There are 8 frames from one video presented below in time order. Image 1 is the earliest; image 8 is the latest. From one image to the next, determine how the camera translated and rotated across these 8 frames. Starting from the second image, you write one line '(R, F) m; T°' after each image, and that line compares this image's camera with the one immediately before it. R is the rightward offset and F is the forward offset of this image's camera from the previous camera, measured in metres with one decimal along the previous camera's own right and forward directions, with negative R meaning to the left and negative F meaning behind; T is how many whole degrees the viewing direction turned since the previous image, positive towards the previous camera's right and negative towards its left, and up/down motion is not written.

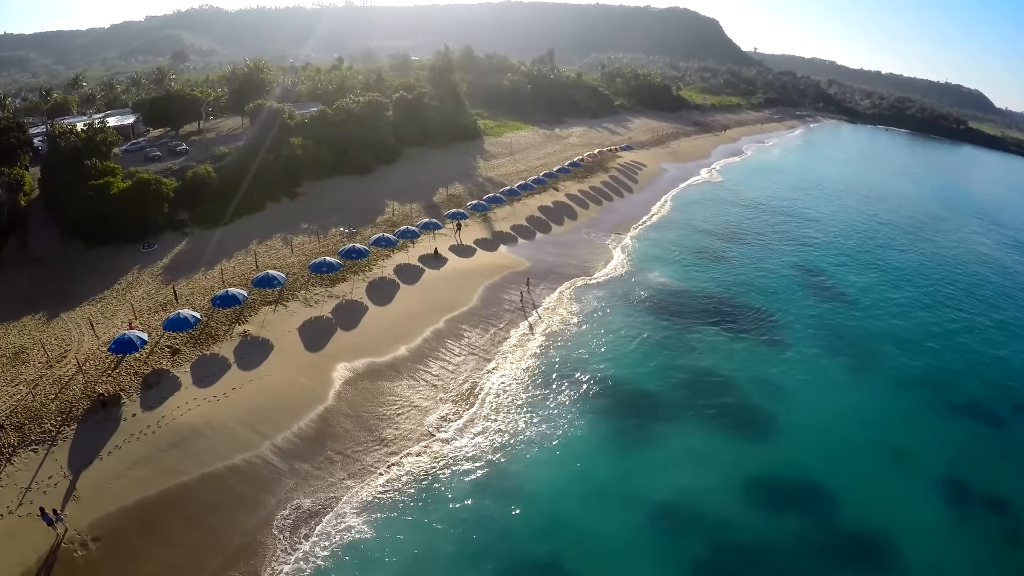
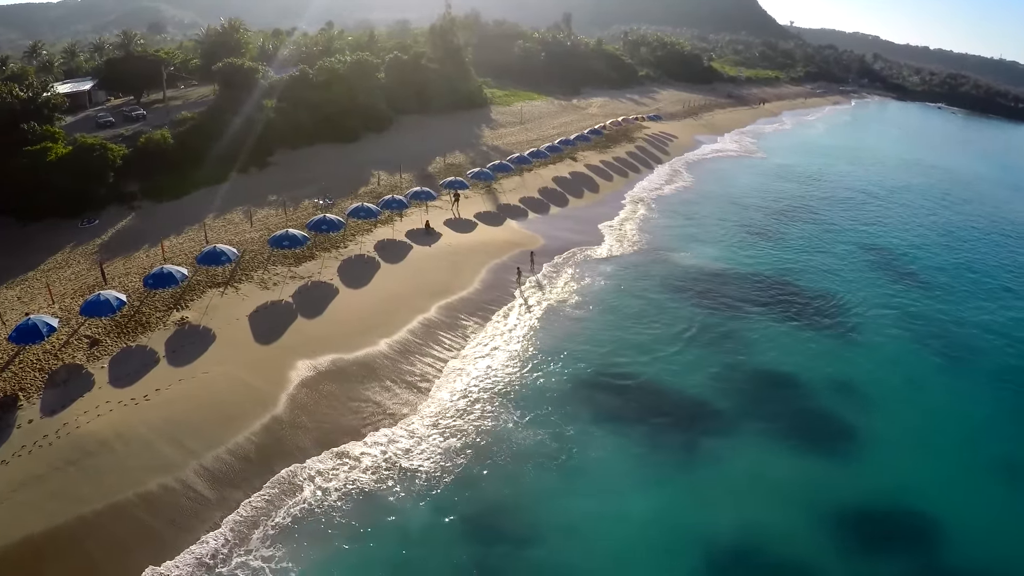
(+0.8, +6.9) m; -3°
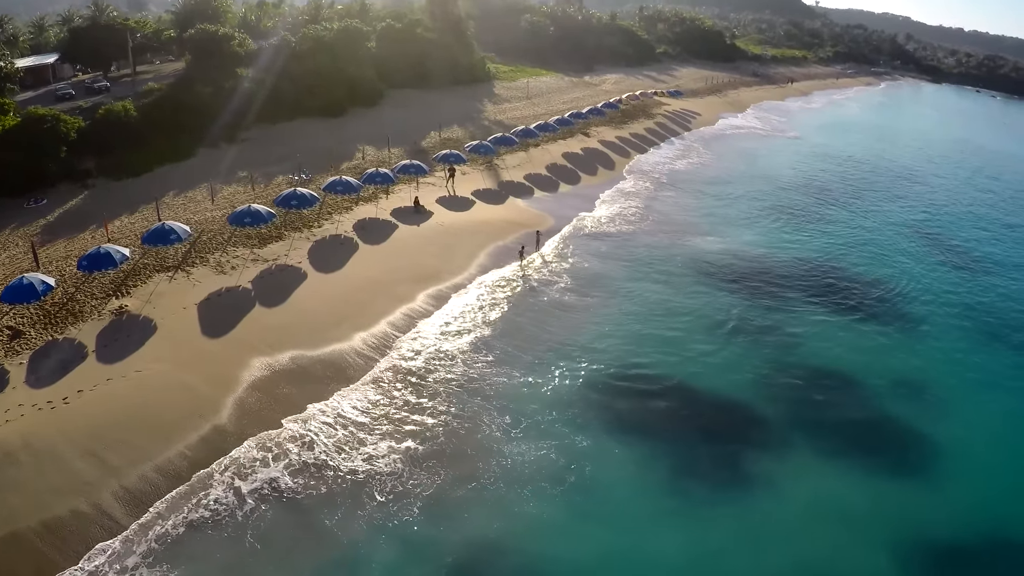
(+0.6, +4.3) m; -2°
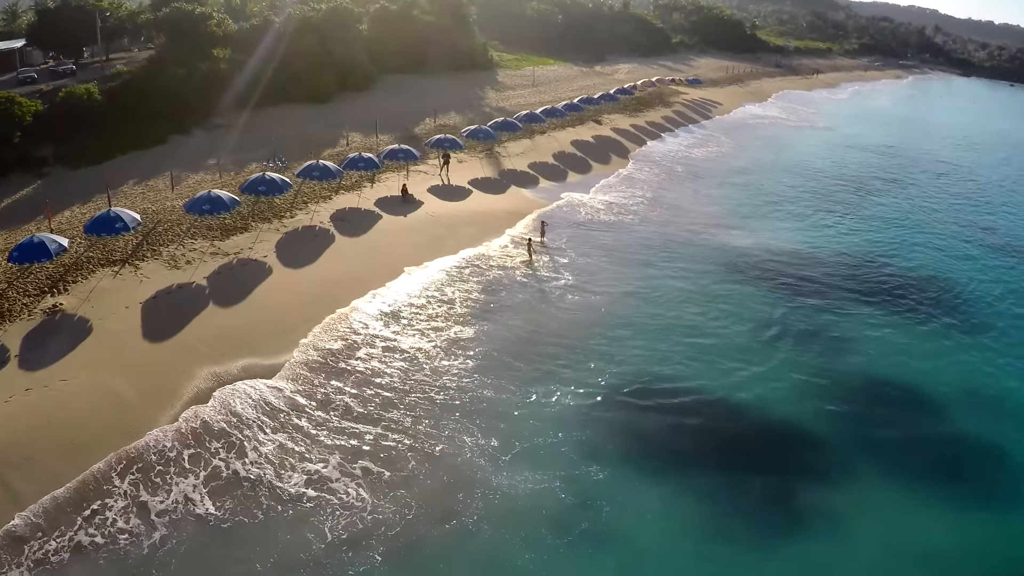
(+0.6, +3.4) m; -2°
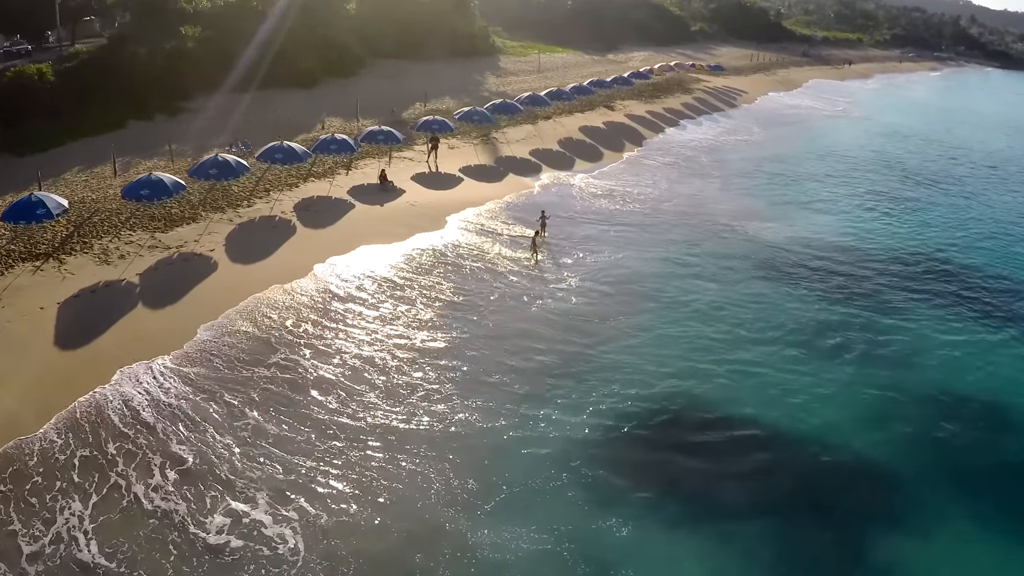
(+0.9, +3.4) m; -2°
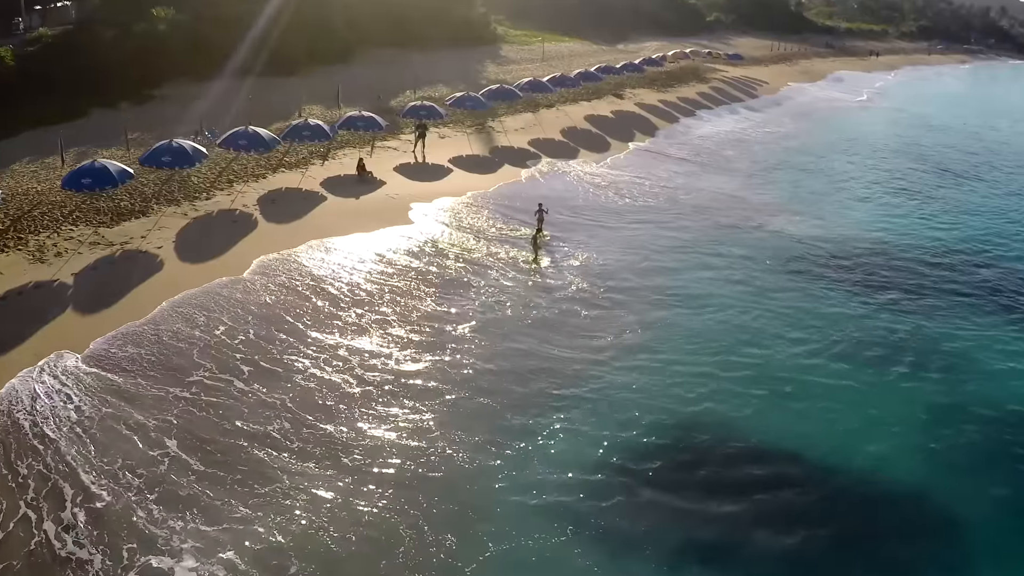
(+0.8, +2.4) m; -2°
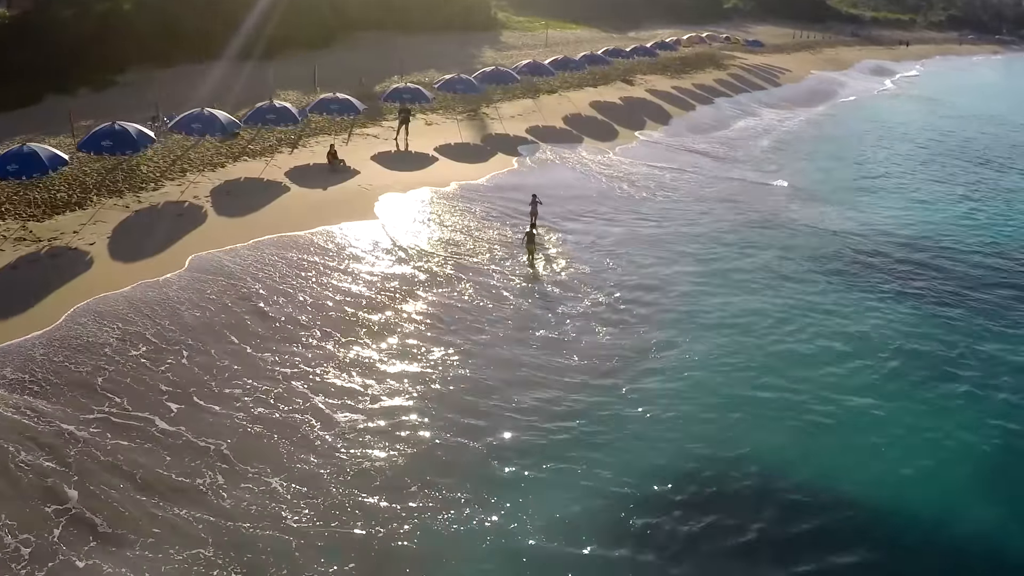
(+0.8, +2.3) m; -2°
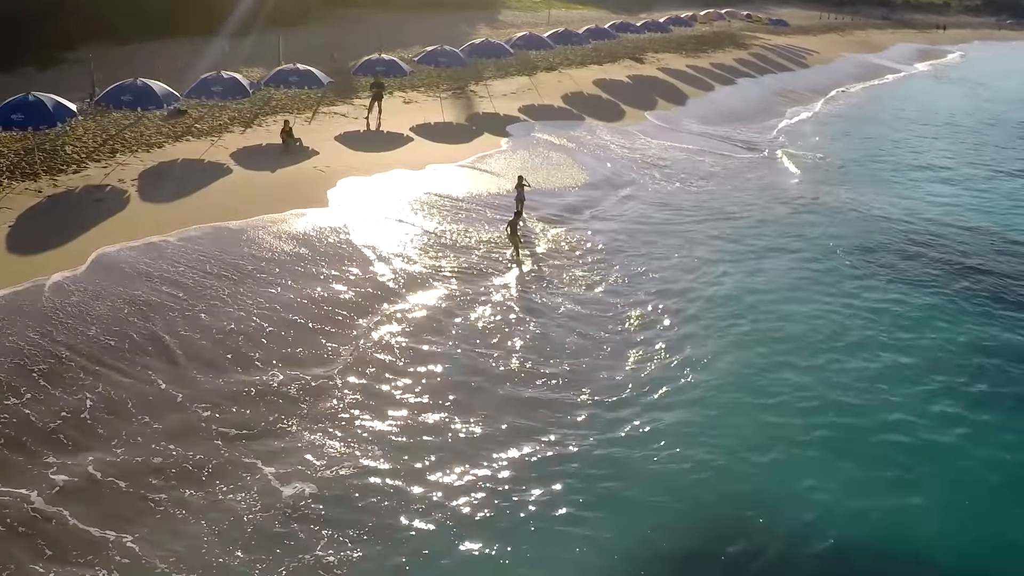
(+0.9, +2.4) m; -2°
